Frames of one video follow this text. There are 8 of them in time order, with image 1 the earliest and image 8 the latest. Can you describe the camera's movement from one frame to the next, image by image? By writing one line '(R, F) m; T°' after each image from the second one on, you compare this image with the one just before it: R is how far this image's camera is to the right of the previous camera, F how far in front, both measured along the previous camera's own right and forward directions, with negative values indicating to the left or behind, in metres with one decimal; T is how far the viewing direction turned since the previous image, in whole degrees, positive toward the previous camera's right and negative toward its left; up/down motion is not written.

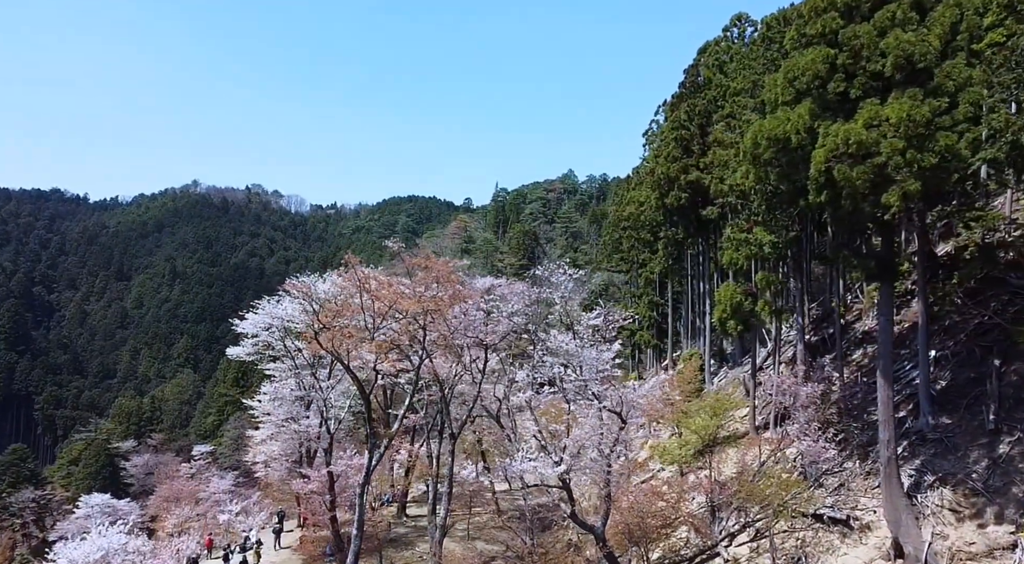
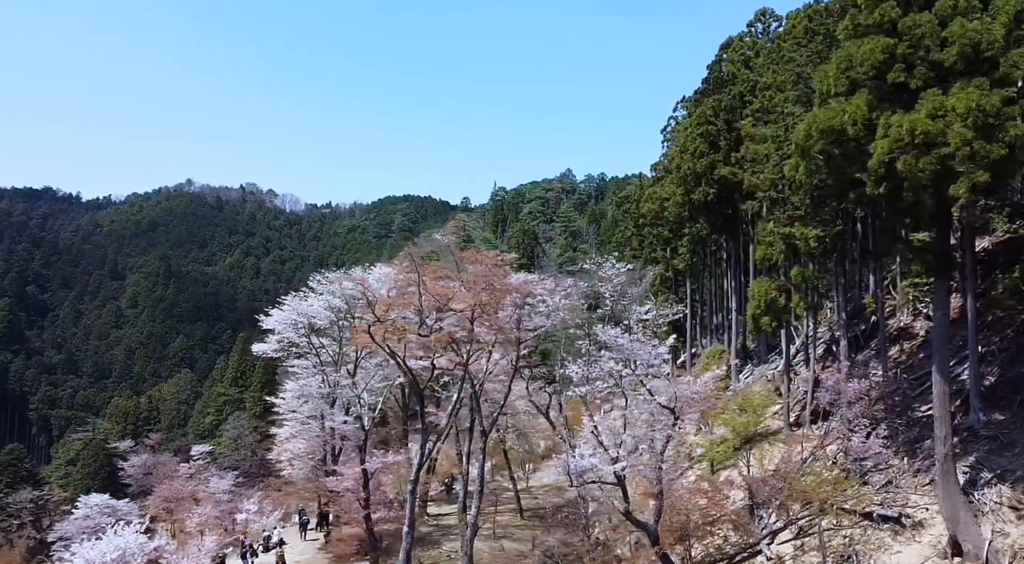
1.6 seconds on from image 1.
(-1.0, +0.3) m; 0°
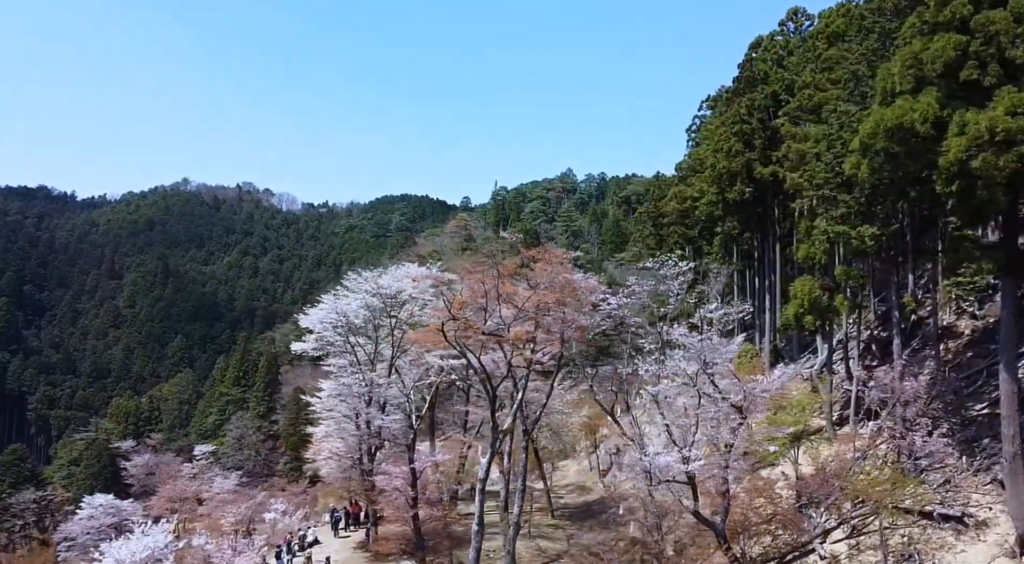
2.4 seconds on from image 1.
(-1.2, +0.1) m; 0°
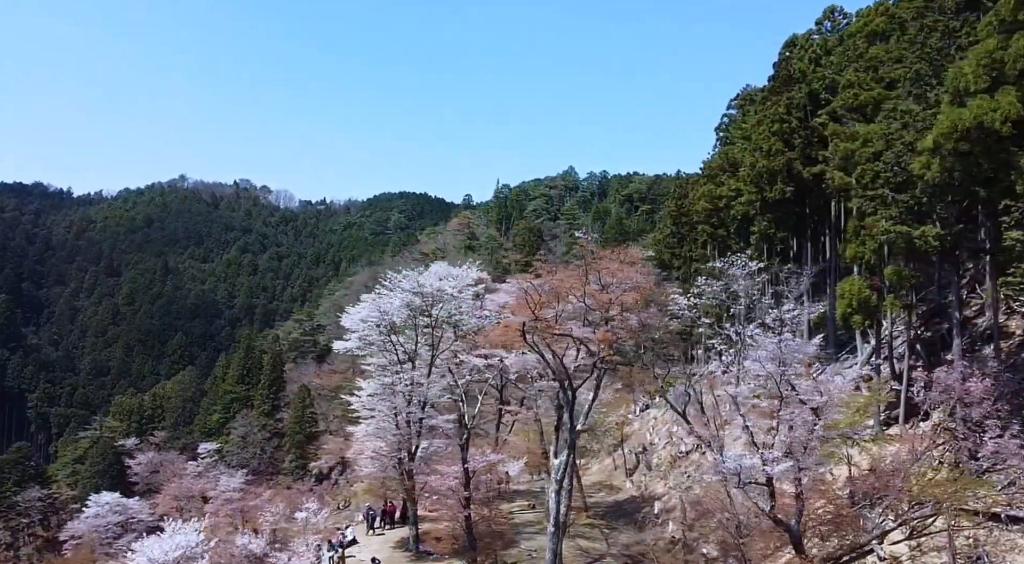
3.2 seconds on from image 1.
(-1.3, +0.1) m; 0°
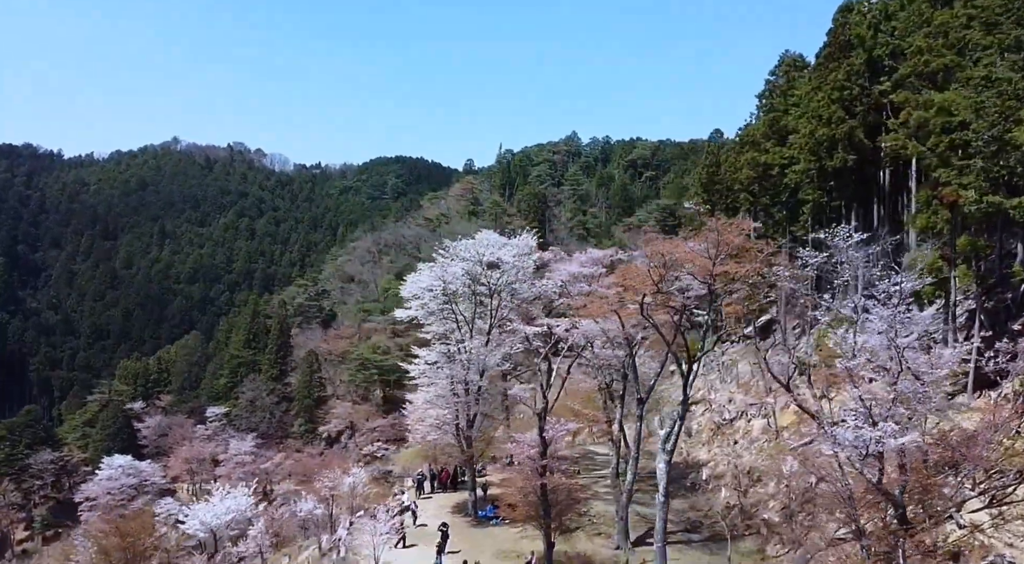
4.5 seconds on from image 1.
(-2.0, 0.0) m; +1°
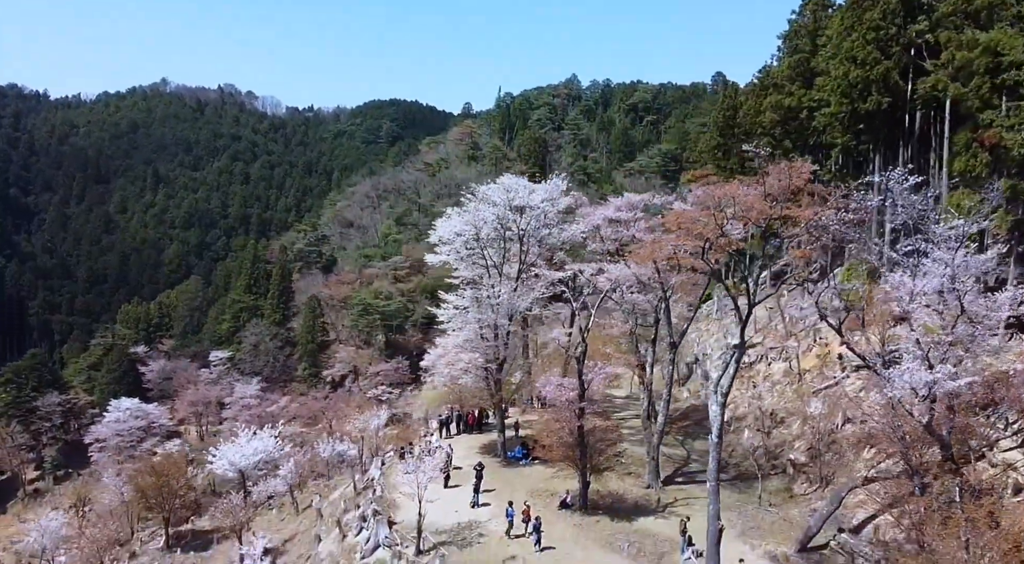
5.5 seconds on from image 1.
(-1.1, -0.1) m; 0°
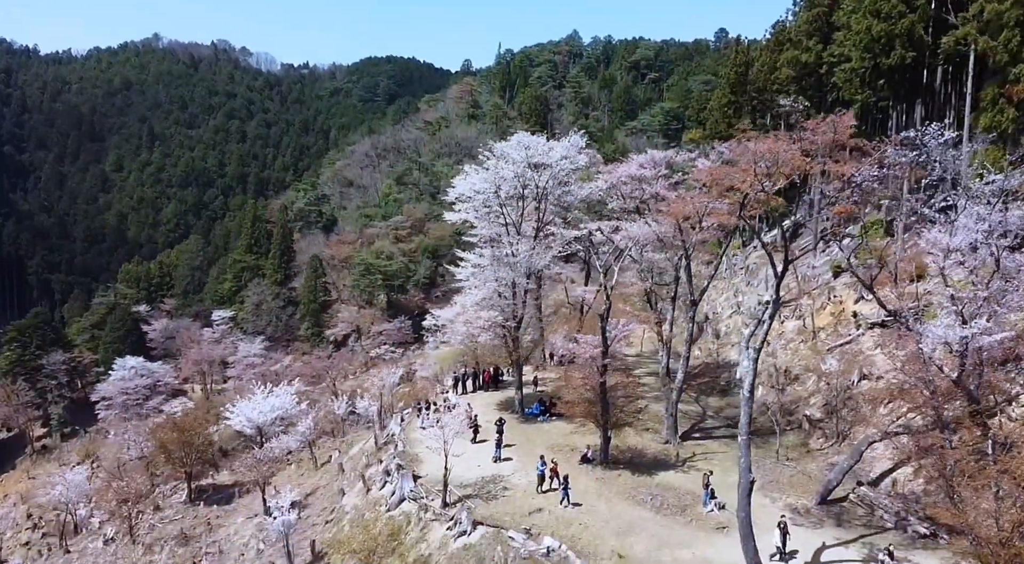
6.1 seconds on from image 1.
(-0.7, -0.1) m; 0°
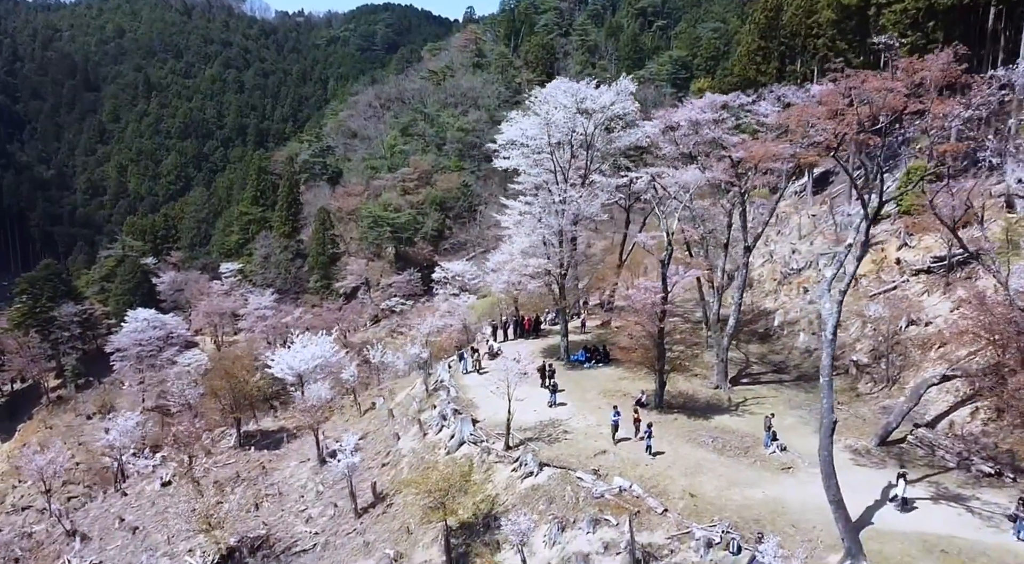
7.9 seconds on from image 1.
(-1.5, -0.1) m; 0°
